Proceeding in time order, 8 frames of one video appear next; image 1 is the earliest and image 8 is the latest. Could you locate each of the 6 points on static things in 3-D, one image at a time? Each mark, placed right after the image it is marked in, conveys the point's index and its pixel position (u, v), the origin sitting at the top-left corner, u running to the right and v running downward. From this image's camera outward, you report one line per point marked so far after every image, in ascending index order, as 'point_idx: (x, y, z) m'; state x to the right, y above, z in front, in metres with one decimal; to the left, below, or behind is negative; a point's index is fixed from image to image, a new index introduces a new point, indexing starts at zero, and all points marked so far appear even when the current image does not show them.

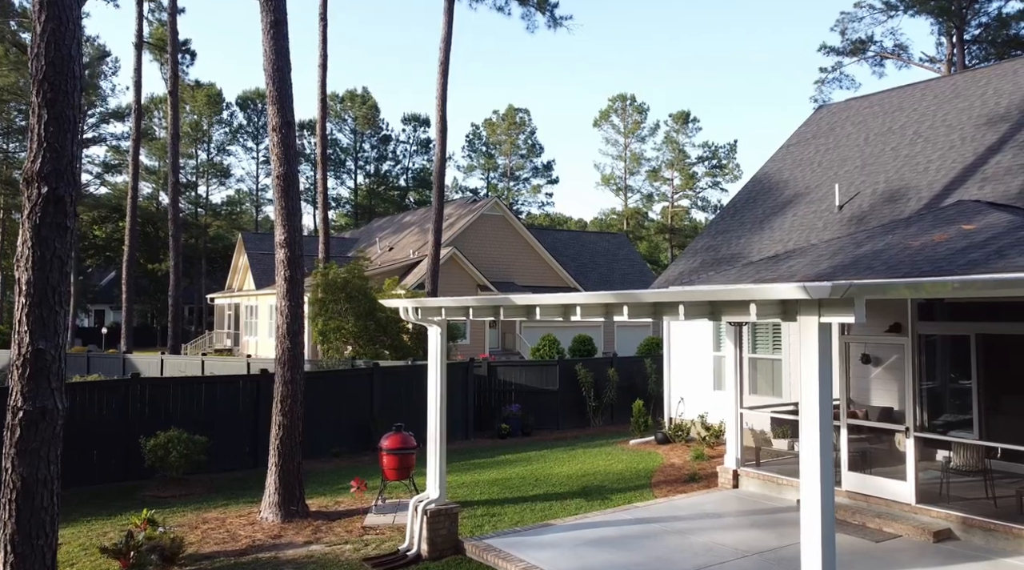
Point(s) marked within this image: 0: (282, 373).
0: (-2.4, -0.9, +9.4) m
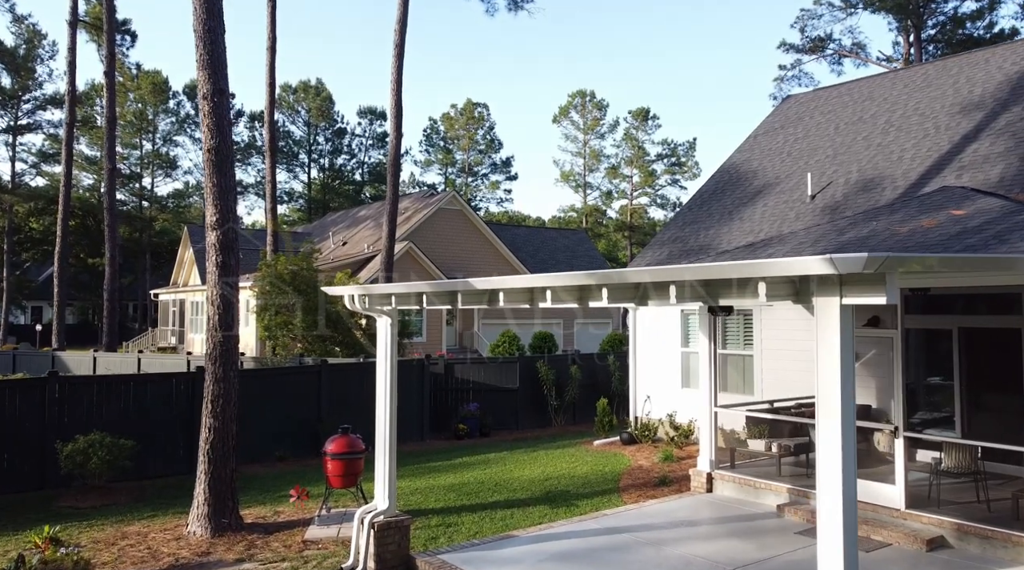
0: (-2.8, -0.8, +8.5) m
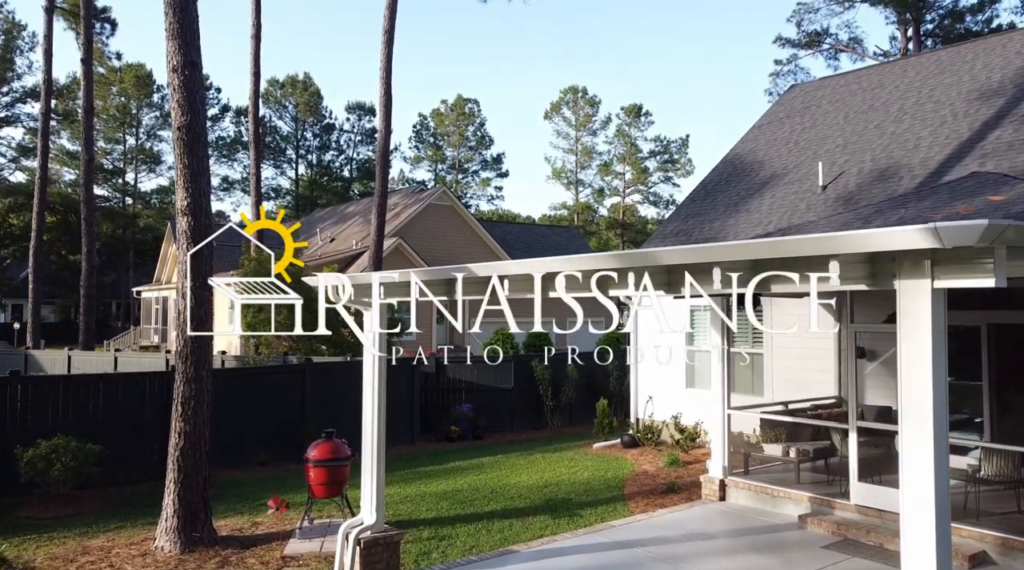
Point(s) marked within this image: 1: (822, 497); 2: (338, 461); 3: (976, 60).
0: (-2.8, -0.7, +7.7) m
1: (+3.3, -2.2, +9.4) m
2: (-1.6, -1.6, +8.0) m
3: (+7.7, +3.7, +15.0) m
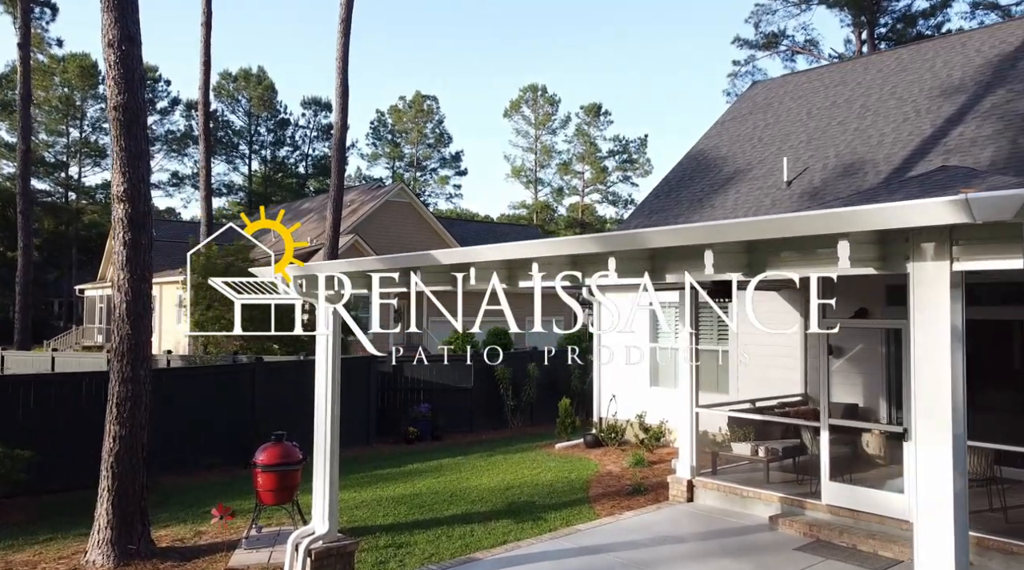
0: (-3.1, -0.7, +7.2) m
1: (+2.9, -2.2, +9.2) m
2: (-1.9, -1.5, +7.5) m
3: (+7.0, +3.7, +14.9) m
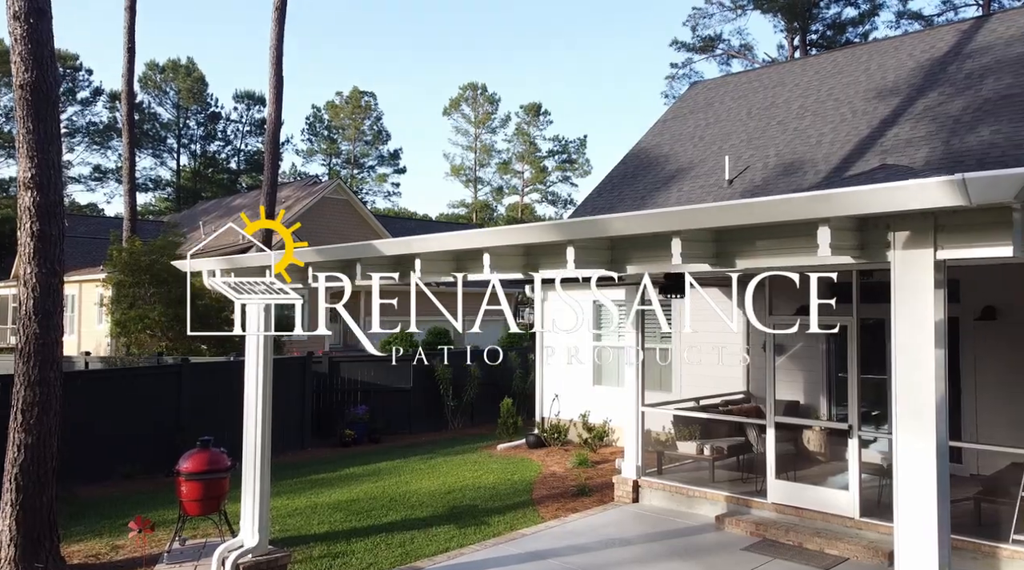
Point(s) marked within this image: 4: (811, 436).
0: (-3.6, -0.6, +6.7) m
1: (+2.3, -2.2, +9.1) m
2: (-2.3, -1.5, +7.1) m
3: (+6.0, +3.8, +15.1) m
4: (+2.9, -1.5, +8.8) m
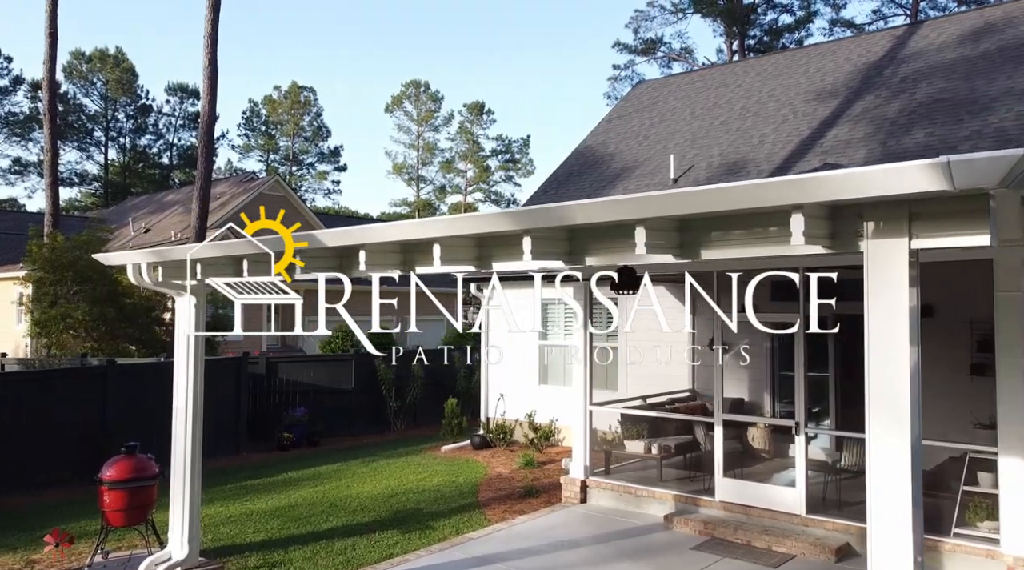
0: (-4.0, -0.6, +6.2) m
1: (+1.8, -2.1, +9.0) m
2: (-2.8, -1.5, +6.7) m
3: (+5.1, +3.8, +15.2) m
4: (+2.4, -1.4, +8.7) m
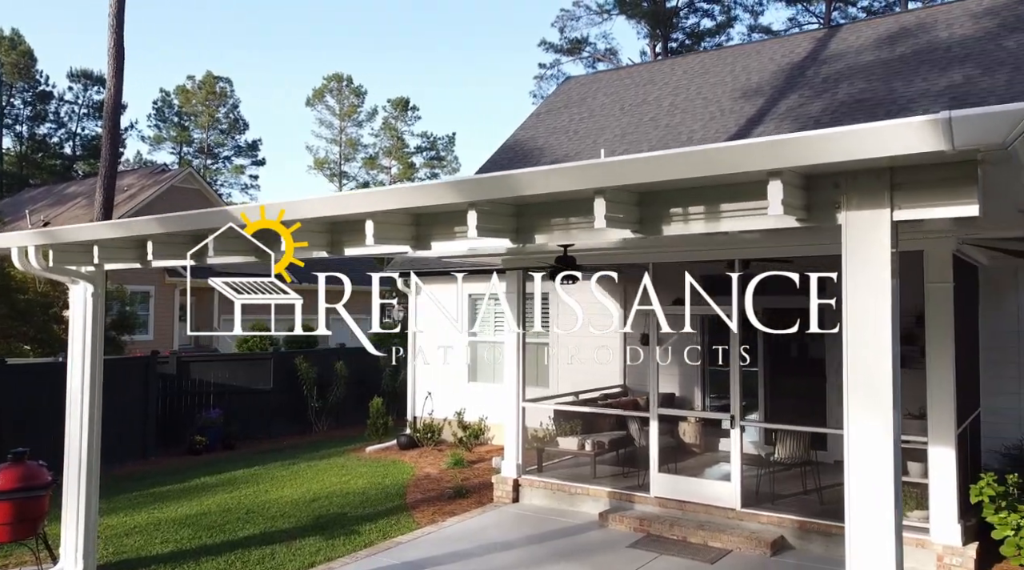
0: (-4.4, -0.5, +5.5) m
1: (+1.1, -2.0, +8.8) m
2: (-3.2, -1.4, +6.1) m
3: (+3.8, +3.9, +15.3) m
4: (+1.7, -1.4, +8.5) m
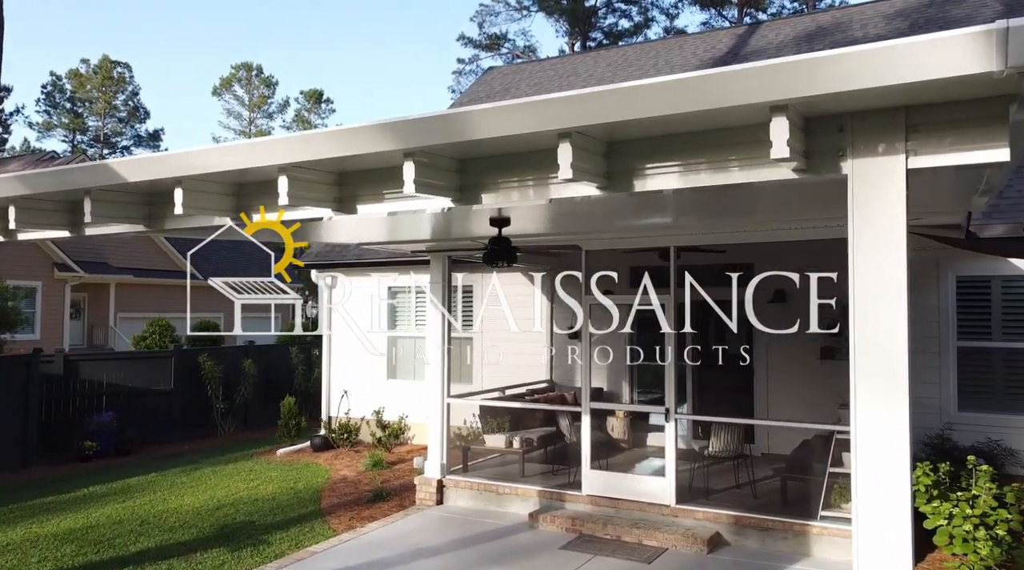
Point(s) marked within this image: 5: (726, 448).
0: (-4.8, -0.4, +4.6) m
1: (+0.4, -1.9, +8.3) m
2: (-3.7, -1.3, +5.3) m
3: (+2.5, +4.0, +15.1) m
4: (+1.0, -1.2, +8.2) m
5: (+1.9, -1.4, +7.7) m
